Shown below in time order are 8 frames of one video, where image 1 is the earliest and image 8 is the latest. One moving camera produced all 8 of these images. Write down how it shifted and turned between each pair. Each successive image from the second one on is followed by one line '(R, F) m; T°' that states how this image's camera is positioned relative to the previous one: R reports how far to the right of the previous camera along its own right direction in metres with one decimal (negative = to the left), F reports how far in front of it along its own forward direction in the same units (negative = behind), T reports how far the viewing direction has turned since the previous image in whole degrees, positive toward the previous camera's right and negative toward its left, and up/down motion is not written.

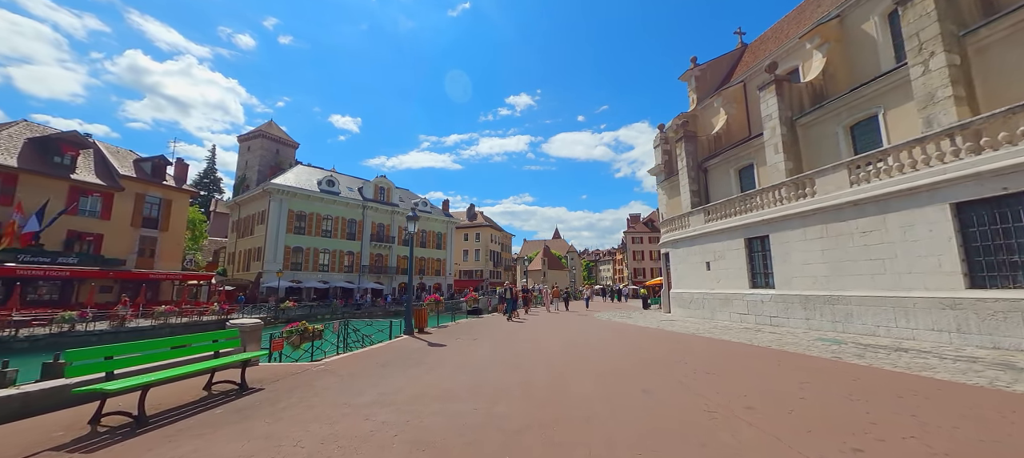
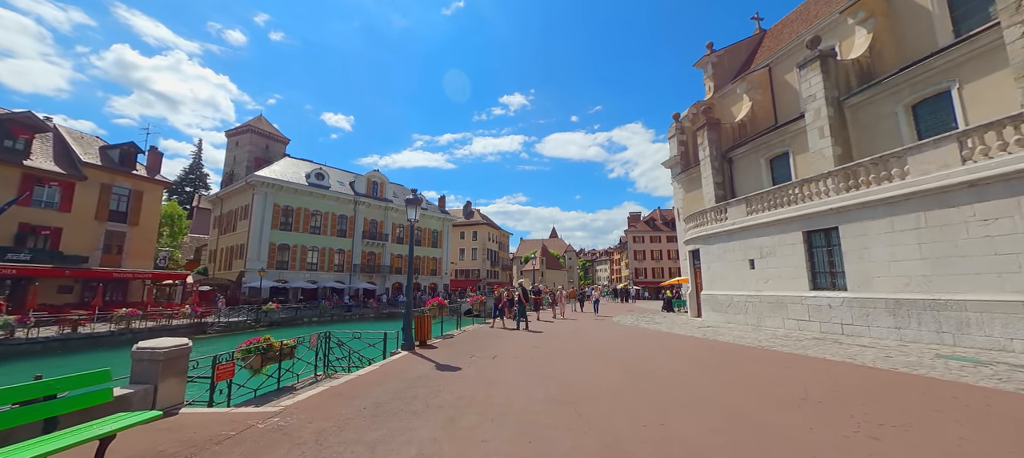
(-0.7, +2.0) m; +1°
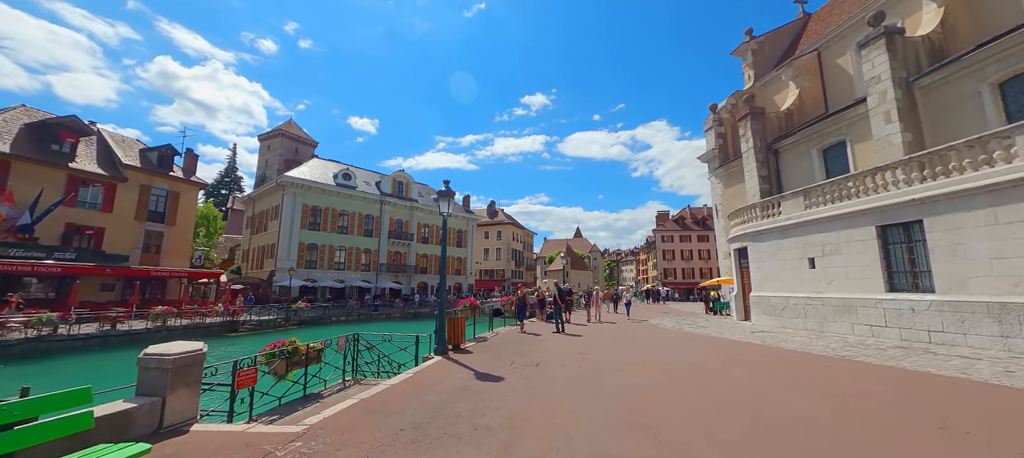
(-0.4, +0.7) m; -3°
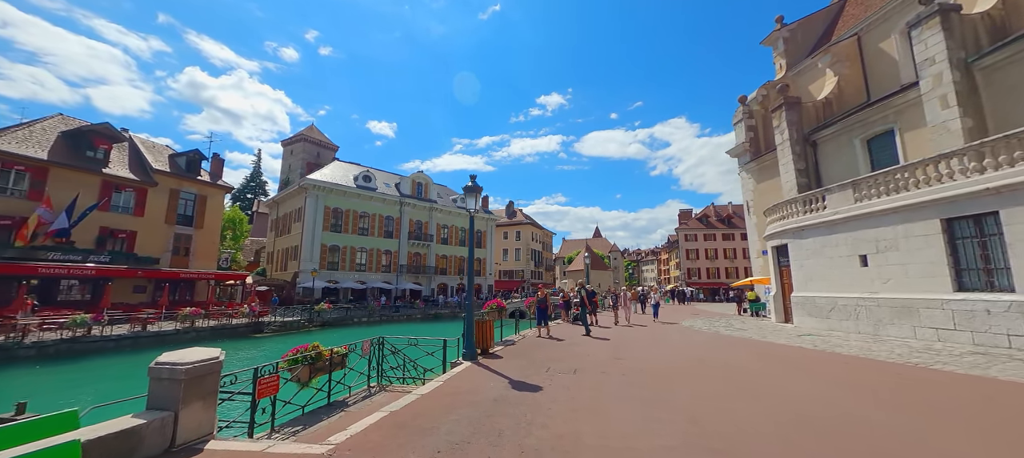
(-0.2, +0.4) m; -3°
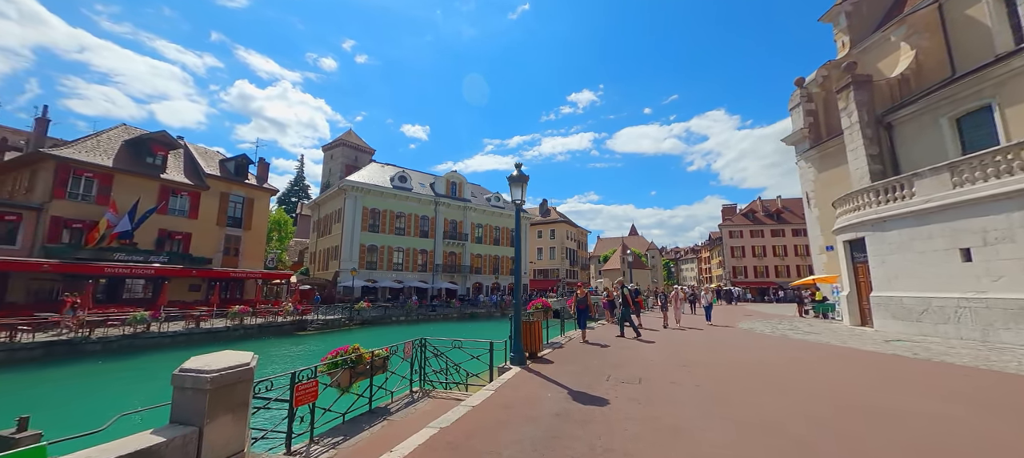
(-0.3, +0.6) m; -5°
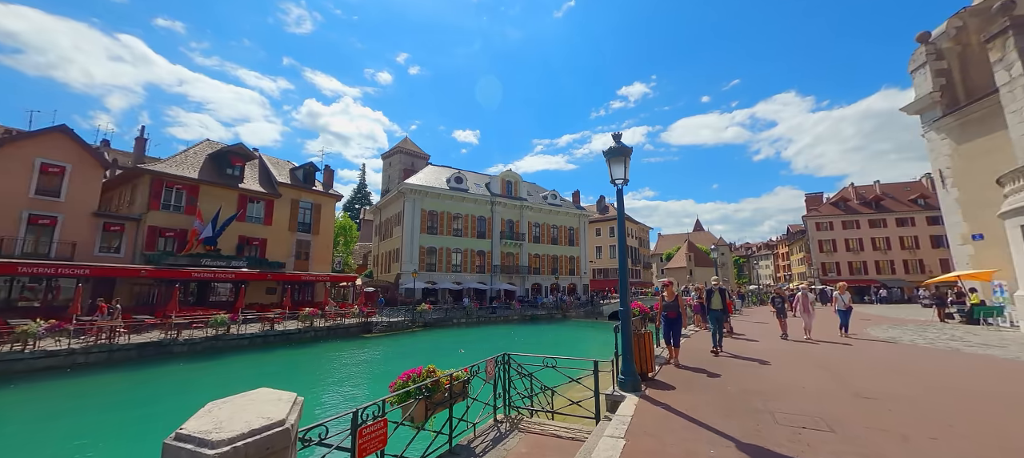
(-0.6, +1.2) m; -8°
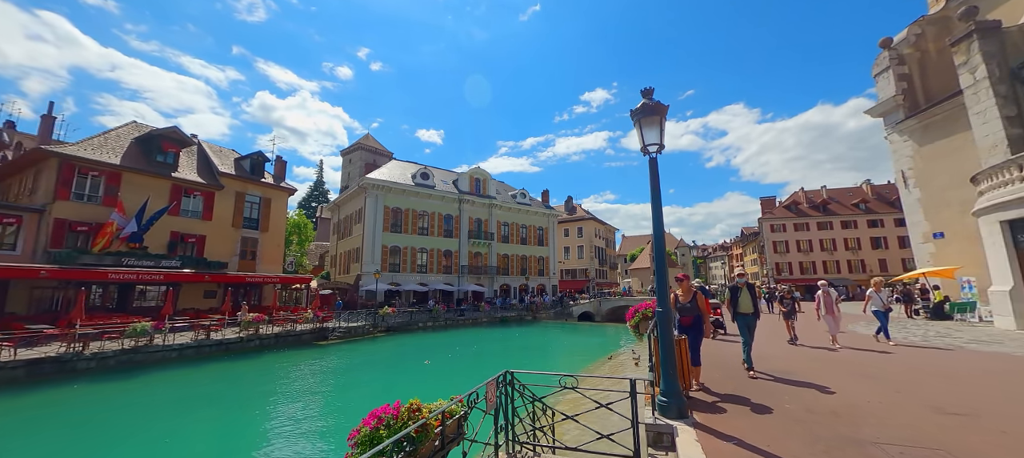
(-0.4, +1.2) m; +5°
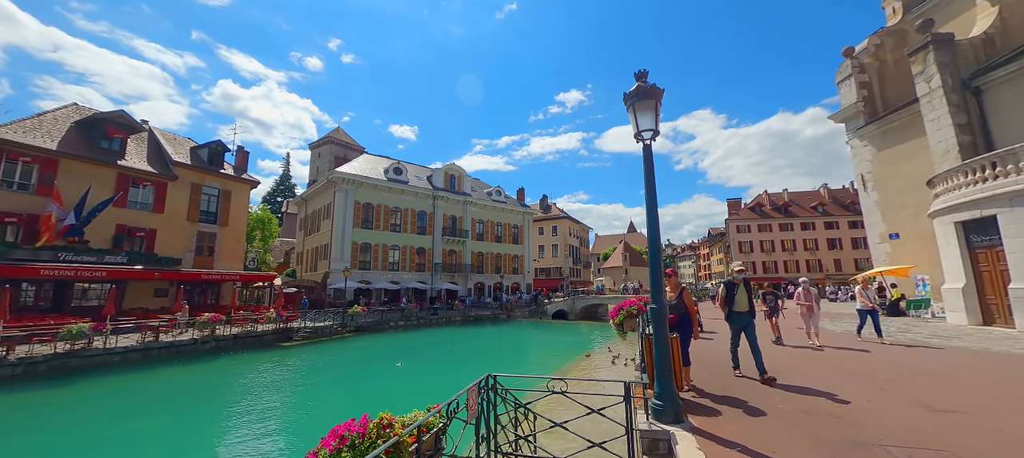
(-0.1, +0.3) m; +4°
